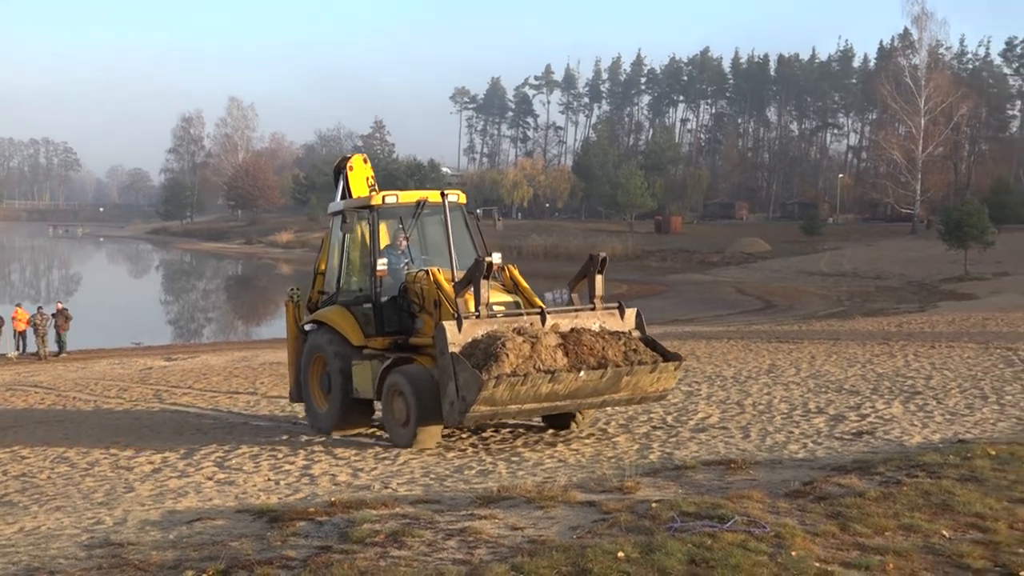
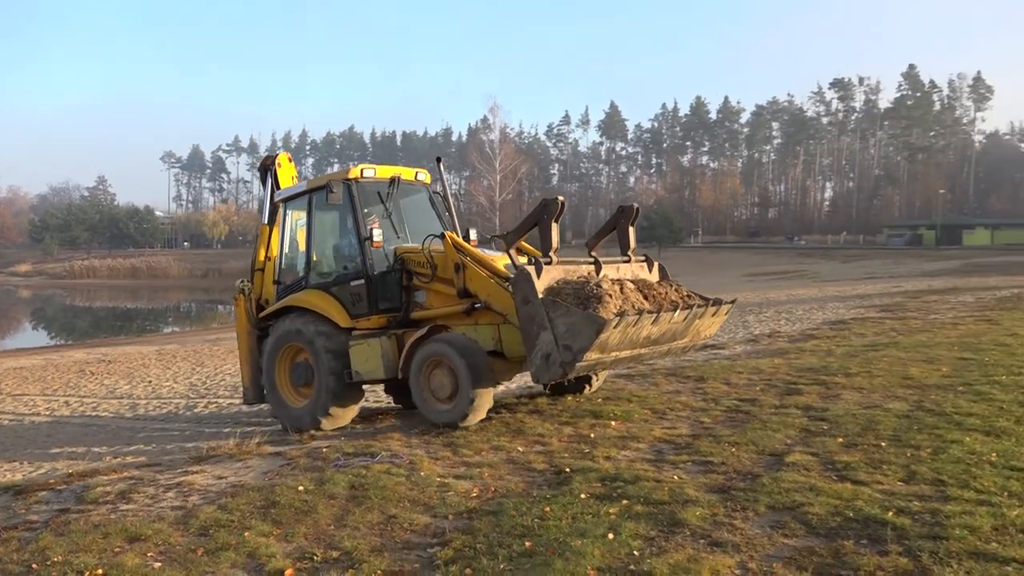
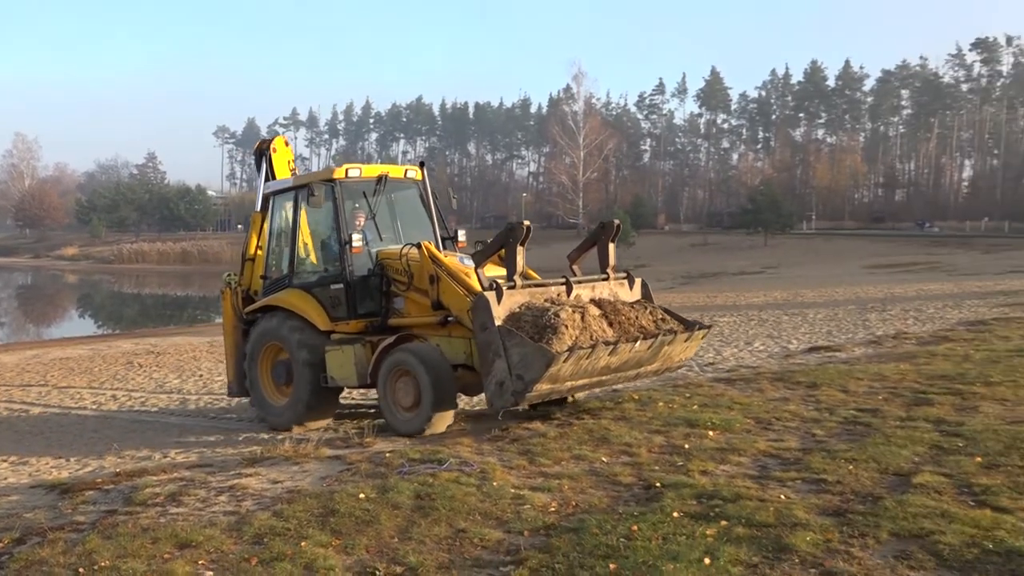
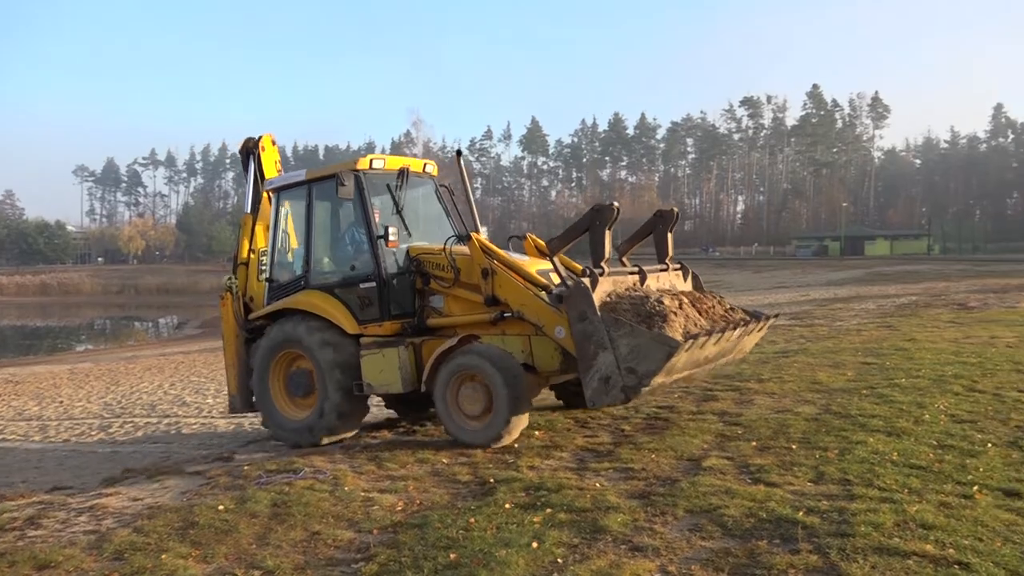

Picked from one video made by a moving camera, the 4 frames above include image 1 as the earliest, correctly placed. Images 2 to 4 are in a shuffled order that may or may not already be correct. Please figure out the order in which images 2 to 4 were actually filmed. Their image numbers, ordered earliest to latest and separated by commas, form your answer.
3, 2, 4
